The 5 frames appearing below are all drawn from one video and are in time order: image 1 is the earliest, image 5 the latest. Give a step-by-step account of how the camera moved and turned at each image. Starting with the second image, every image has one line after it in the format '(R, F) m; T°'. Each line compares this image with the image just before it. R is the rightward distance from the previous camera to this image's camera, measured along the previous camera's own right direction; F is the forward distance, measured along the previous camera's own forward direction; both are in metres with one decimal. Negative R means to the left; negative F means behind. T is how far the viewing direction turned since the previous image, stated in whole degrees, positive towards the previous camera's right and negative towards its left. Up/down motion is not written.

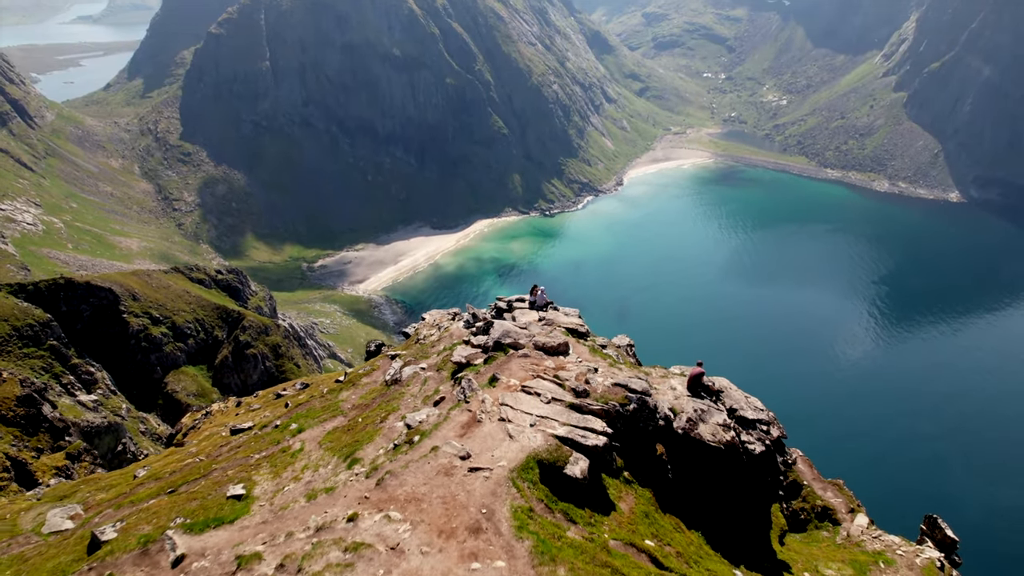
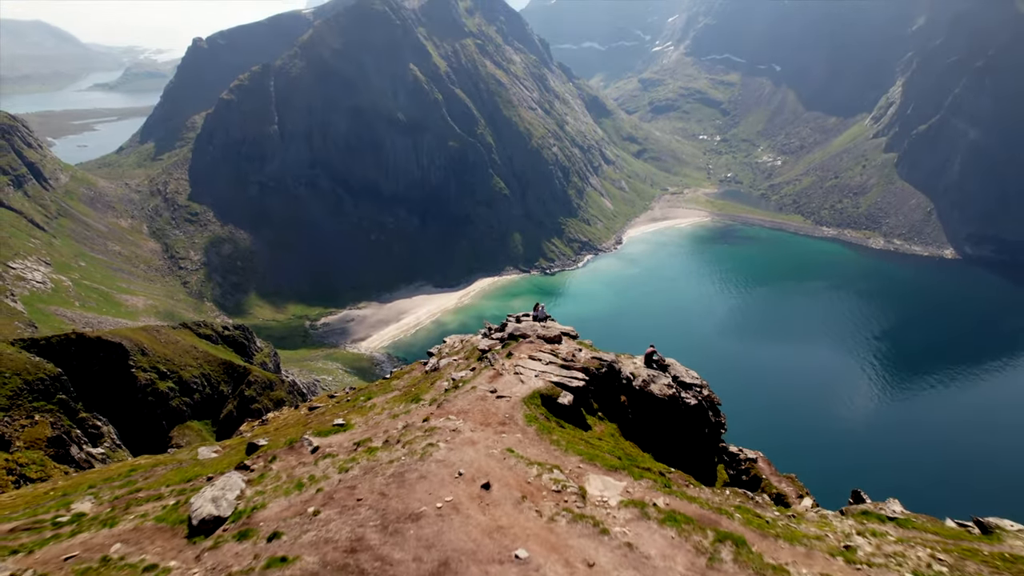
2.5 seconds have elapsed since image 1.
(-7.3, +3.2) m; +1°
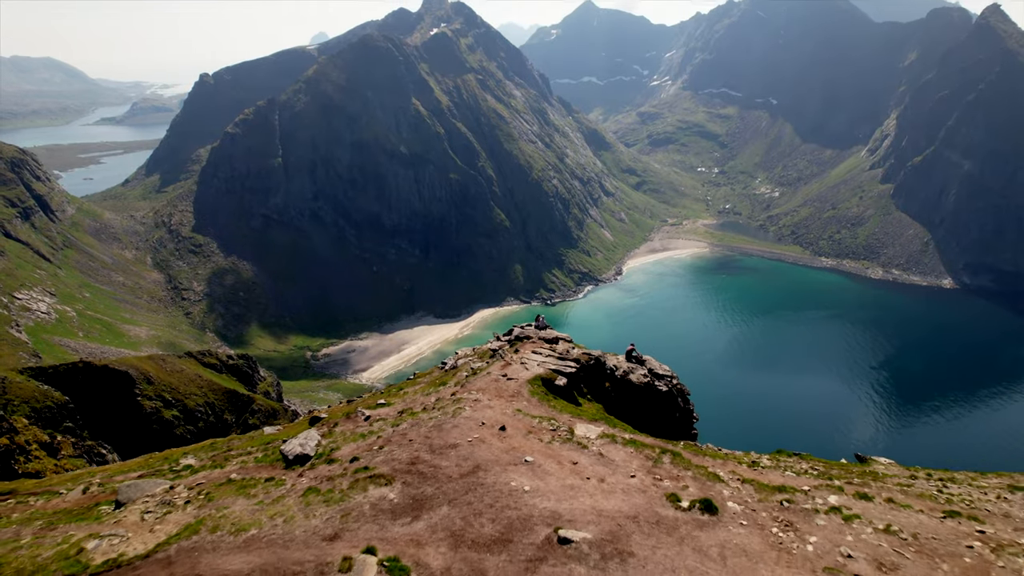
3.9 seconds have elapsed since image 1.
(-4.1, +0.8) m; 0°
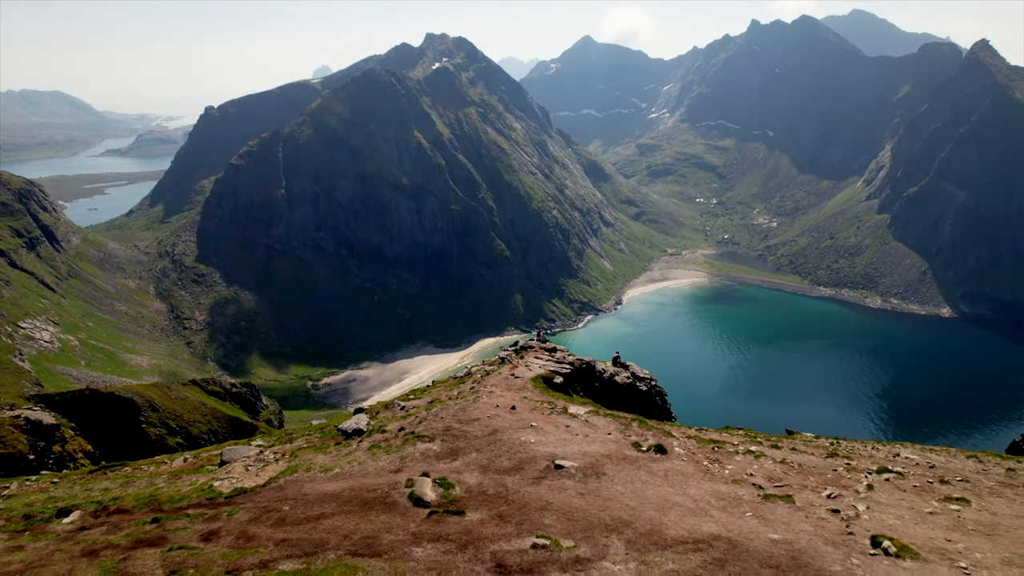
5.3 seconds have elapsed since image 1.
(-3.7, +0.2) m; 0°
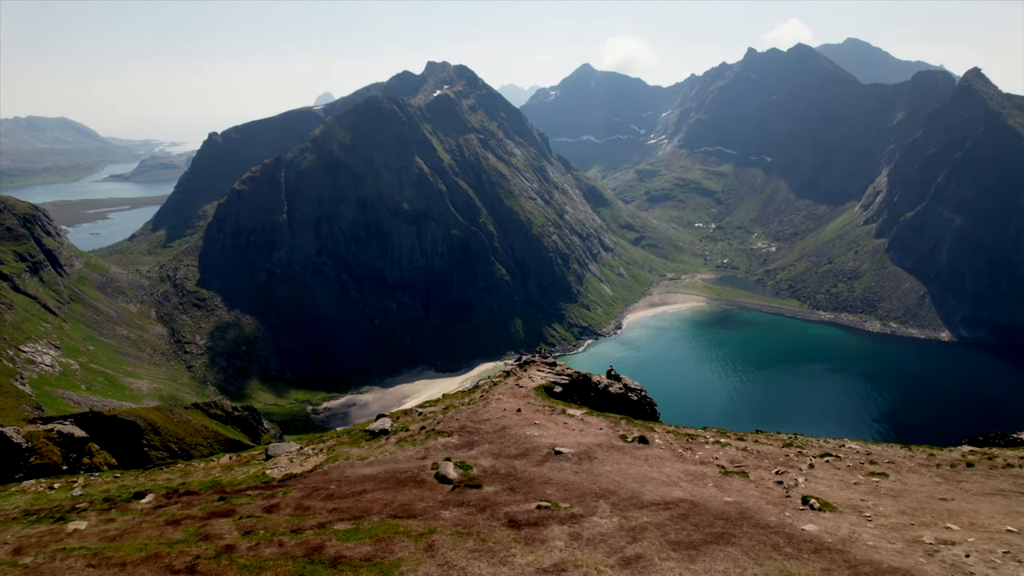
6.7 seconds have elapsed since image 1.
(-2.5, -0.1) m; 0°
